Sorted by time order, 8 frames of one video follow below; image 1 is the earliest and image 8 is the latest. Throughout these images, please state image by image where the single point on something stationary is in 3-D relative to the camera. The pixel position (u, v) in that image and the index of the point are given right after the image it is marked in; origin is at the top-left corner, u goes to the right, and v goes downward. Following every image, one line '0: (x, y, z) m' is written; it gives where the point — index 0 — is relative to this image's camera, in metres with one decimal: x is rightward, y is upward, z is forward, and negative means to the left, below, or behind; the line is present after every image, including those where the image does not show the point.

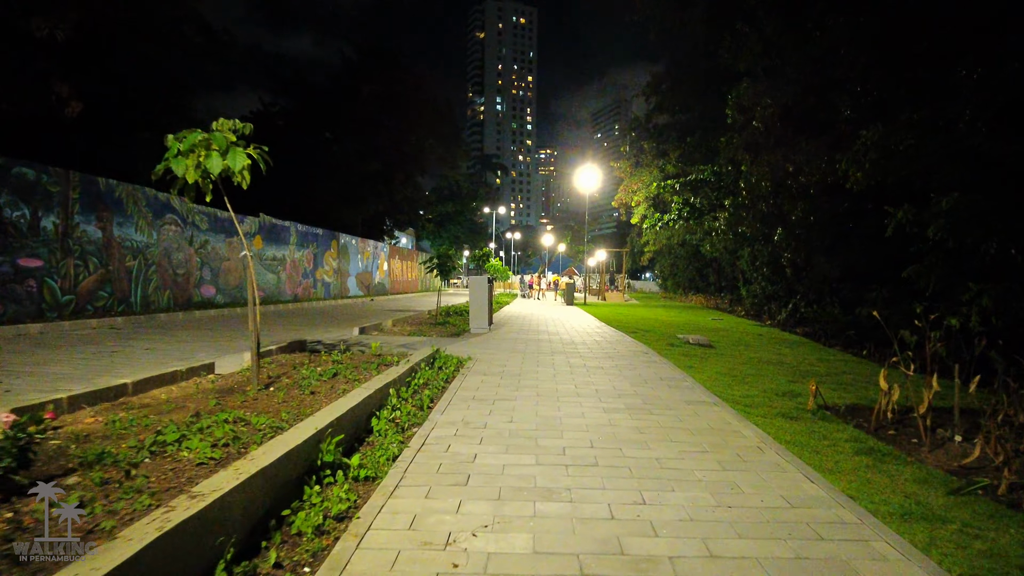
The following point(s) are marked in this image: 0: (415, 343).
0: (-1.4, -0.8, +9.5) m
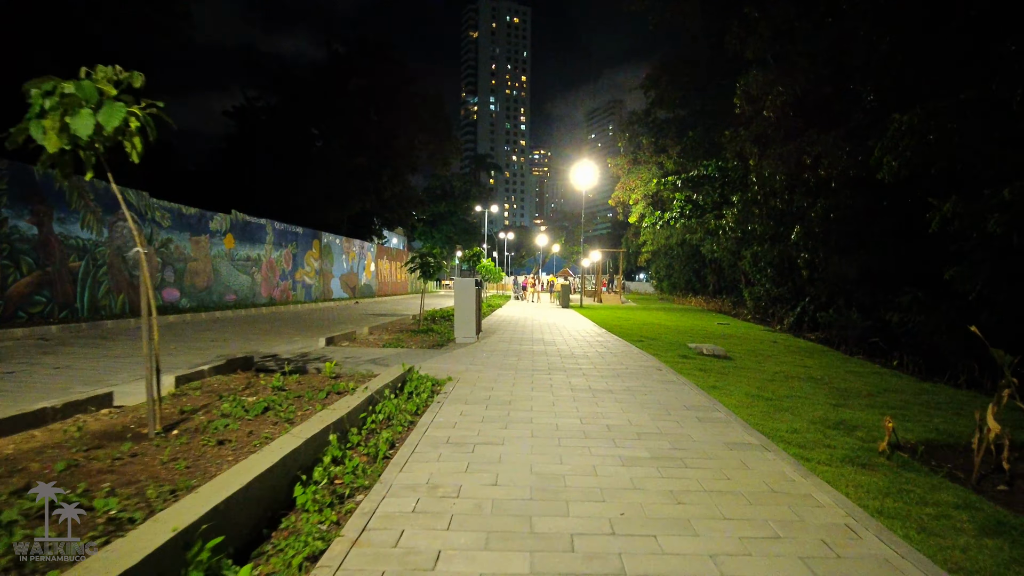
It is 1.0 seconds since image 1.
0: (-1.5, -0.9, +8.1) m
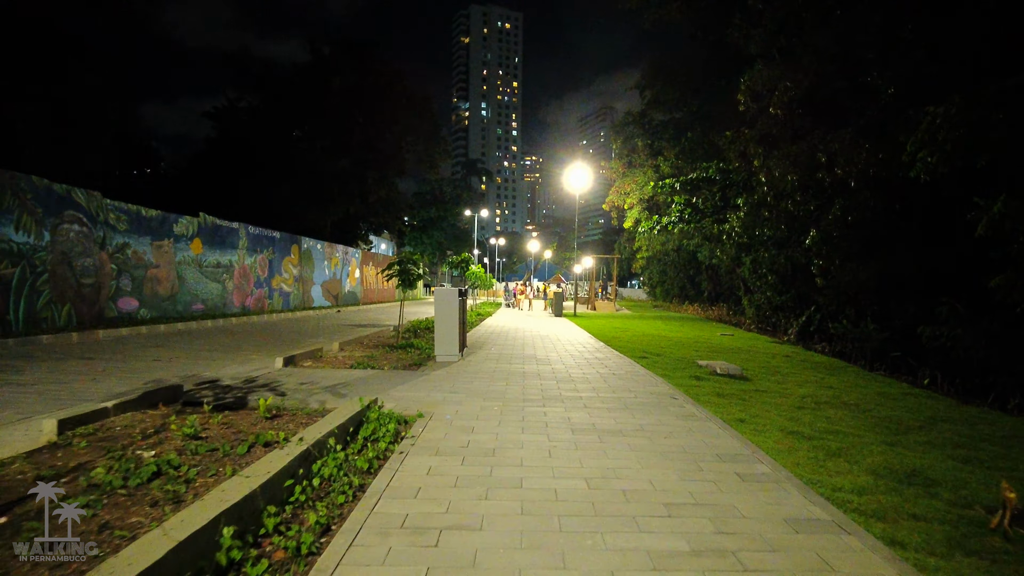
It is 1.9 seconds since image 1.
0: (-1.6, -1.0, +6.9) m
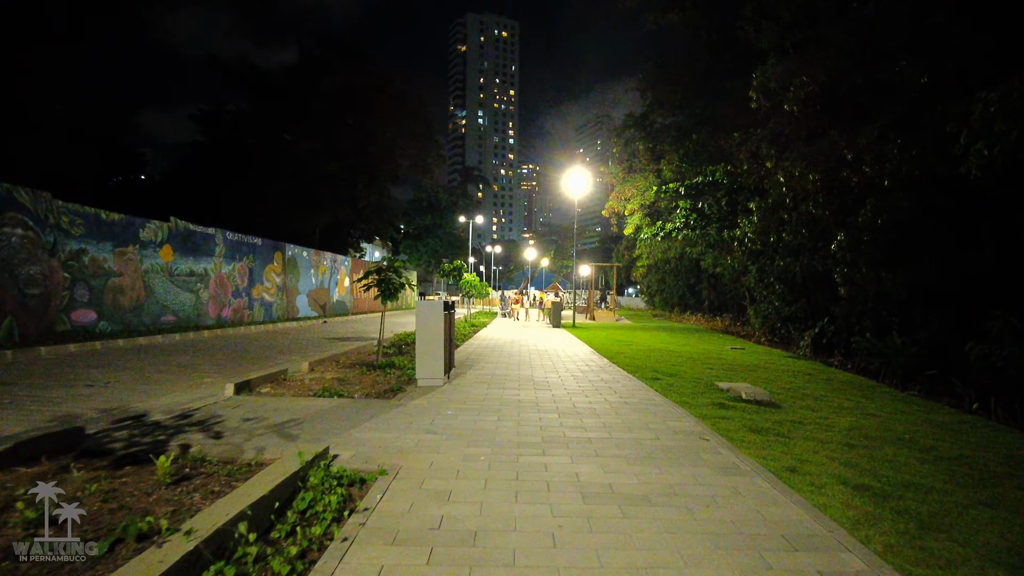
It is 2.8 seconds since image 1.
0: (-1.7, -1.1, +5.6) m
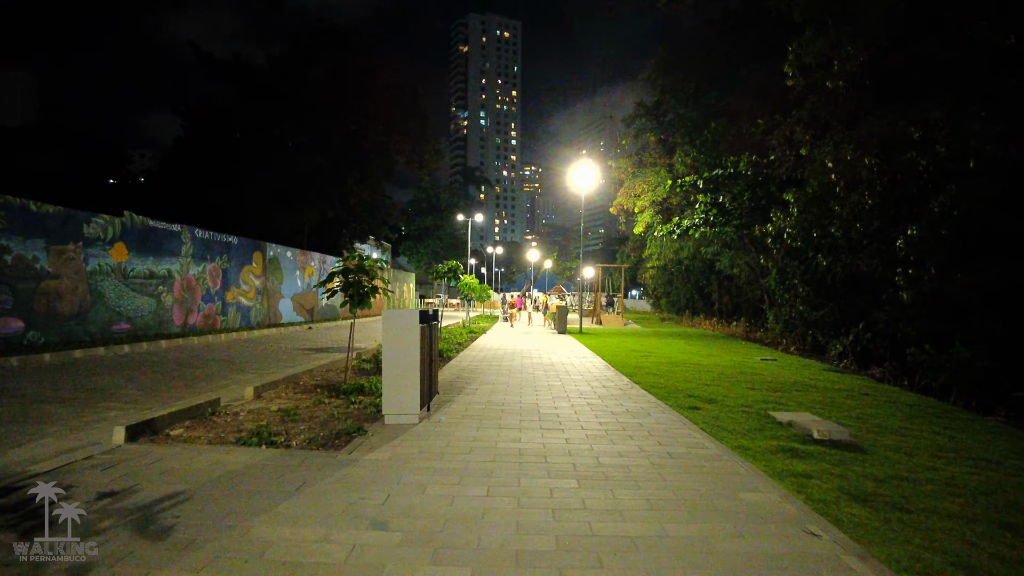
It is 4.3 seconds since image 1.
0: (-1.7, -1.1, +3.7) m
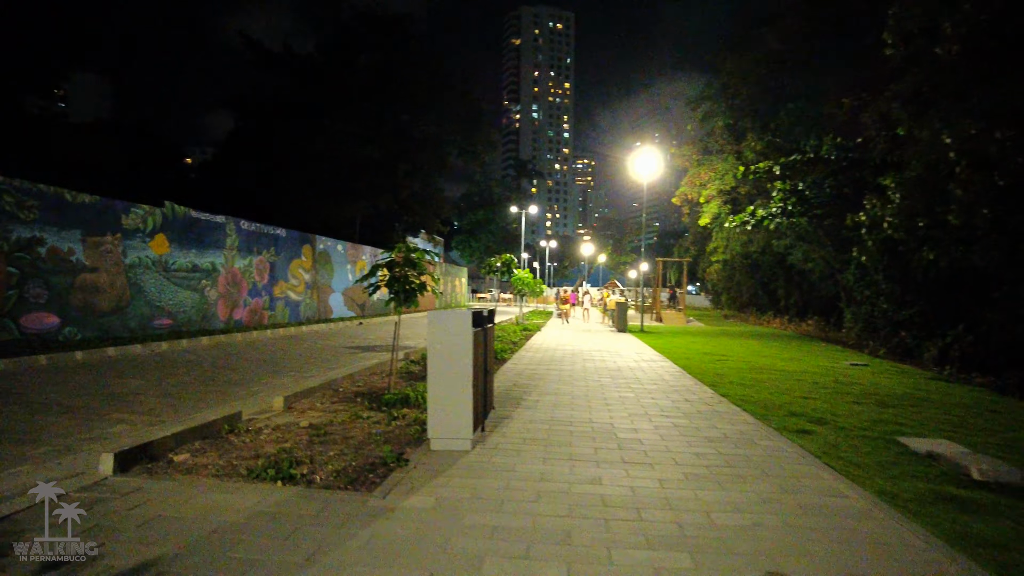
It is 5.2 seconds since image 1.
0: (-1.4, -1.1, +2.7) m
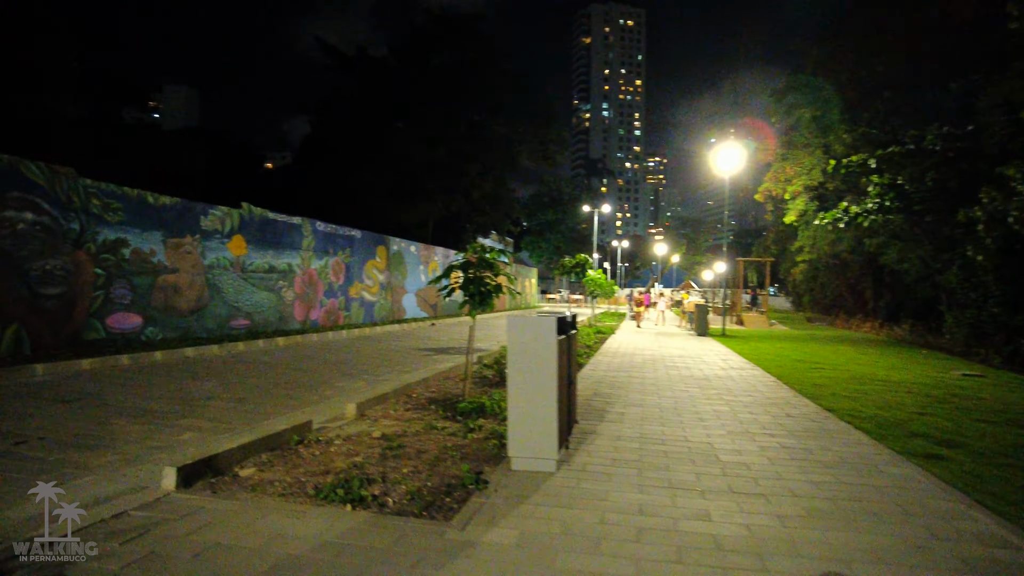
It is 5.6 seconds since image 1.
0: (-1.0, -1.1, +2.3) m
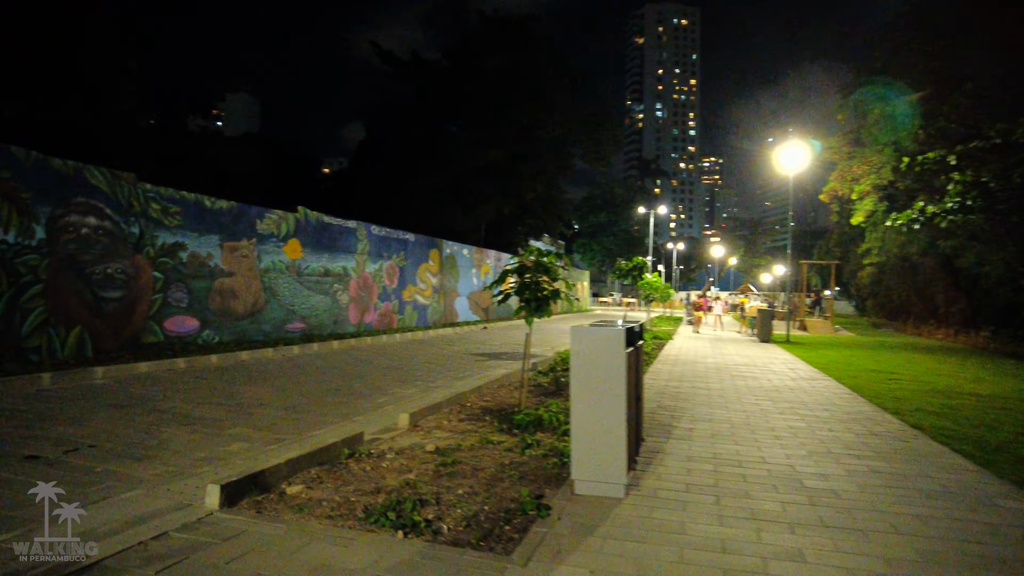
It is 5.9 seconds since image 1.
0: (-0.8, -1.2, +2.1) m
